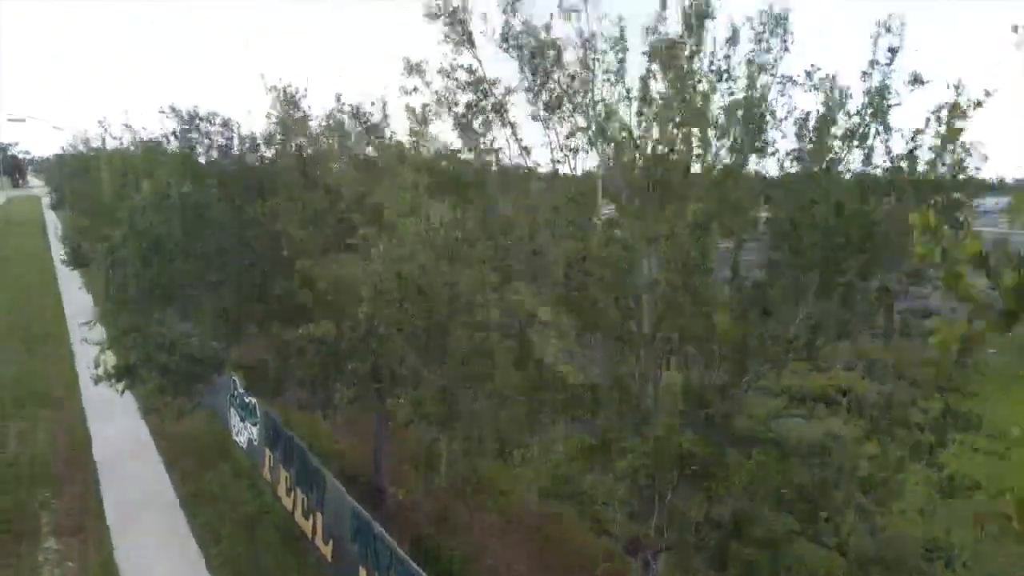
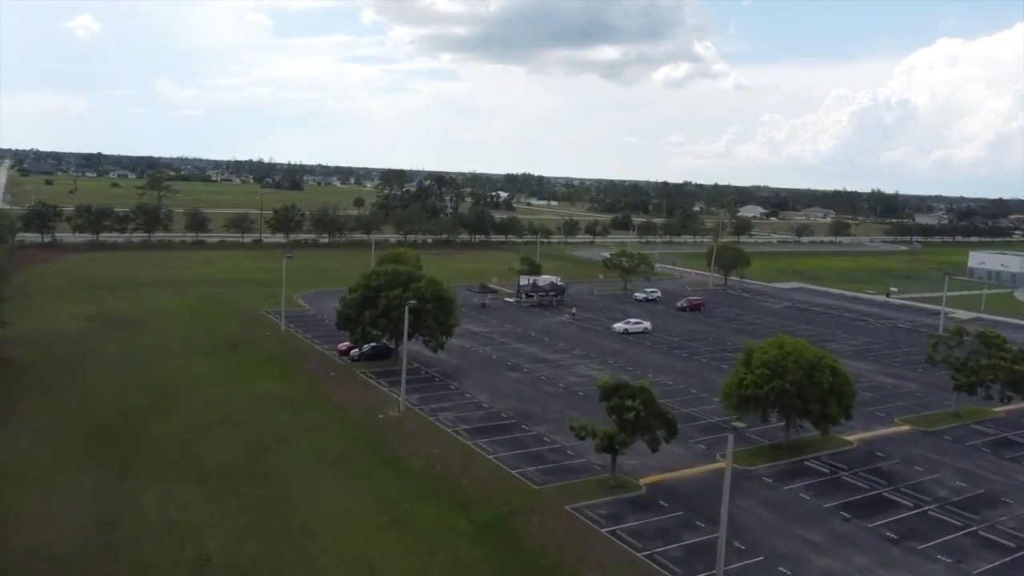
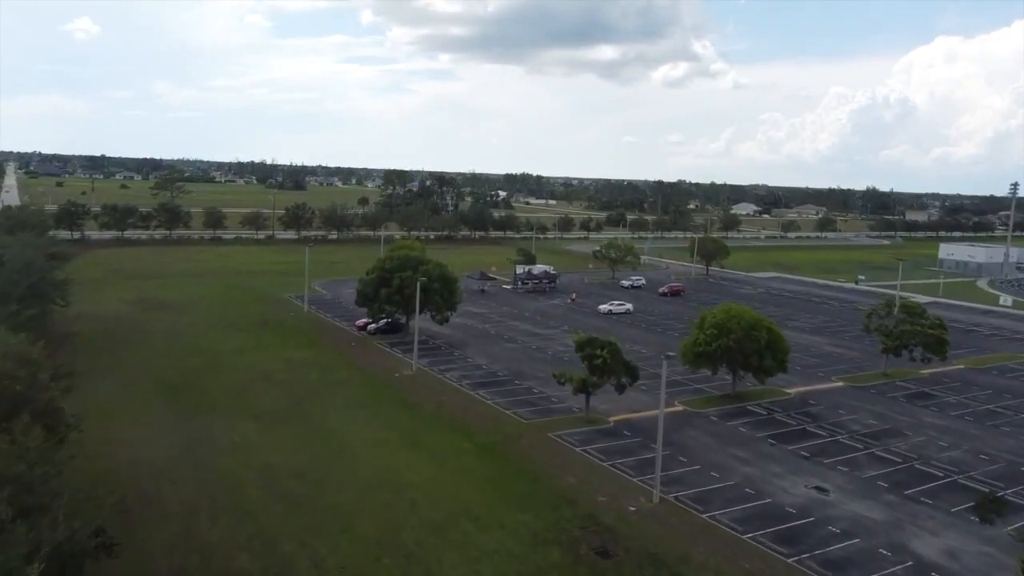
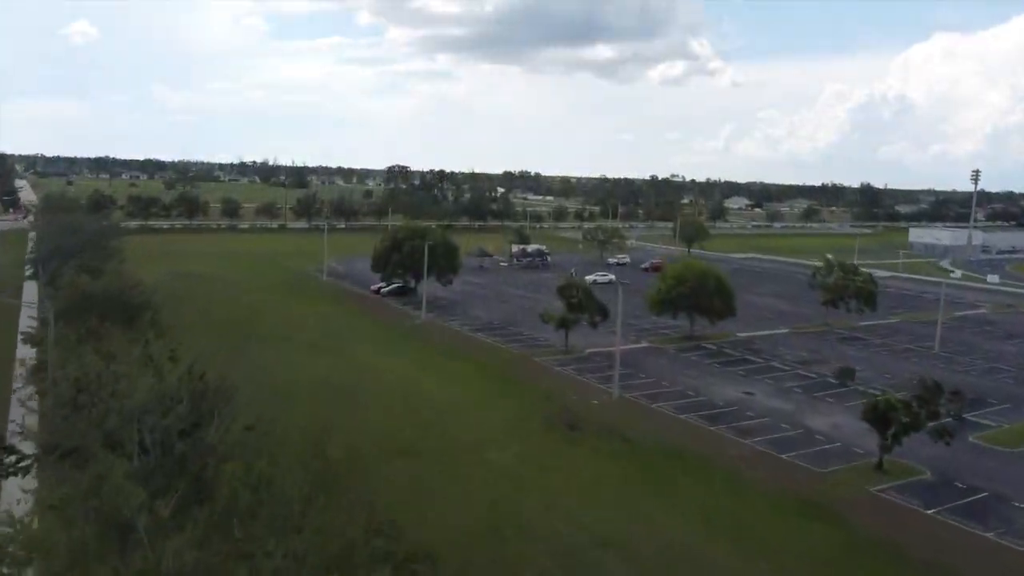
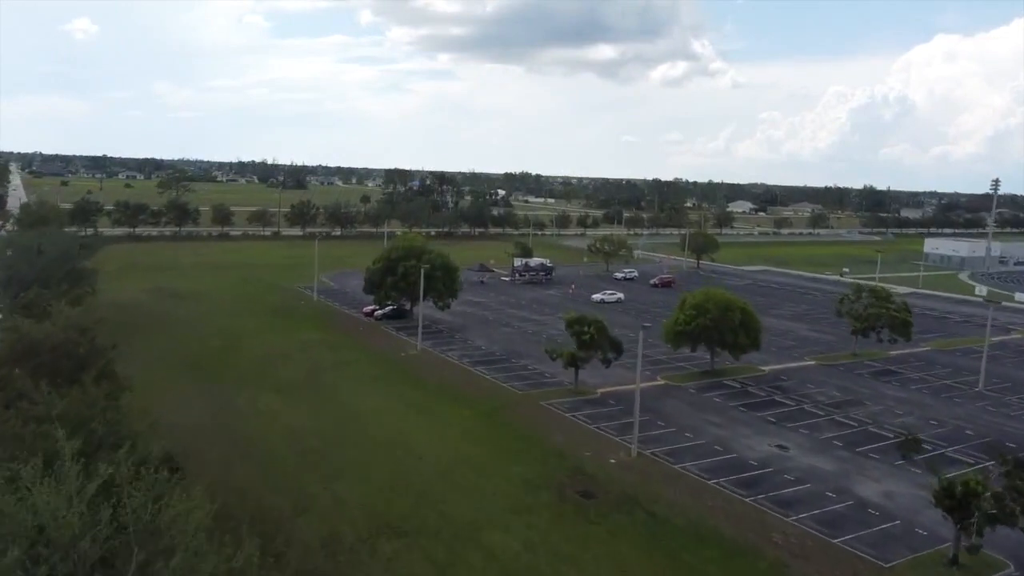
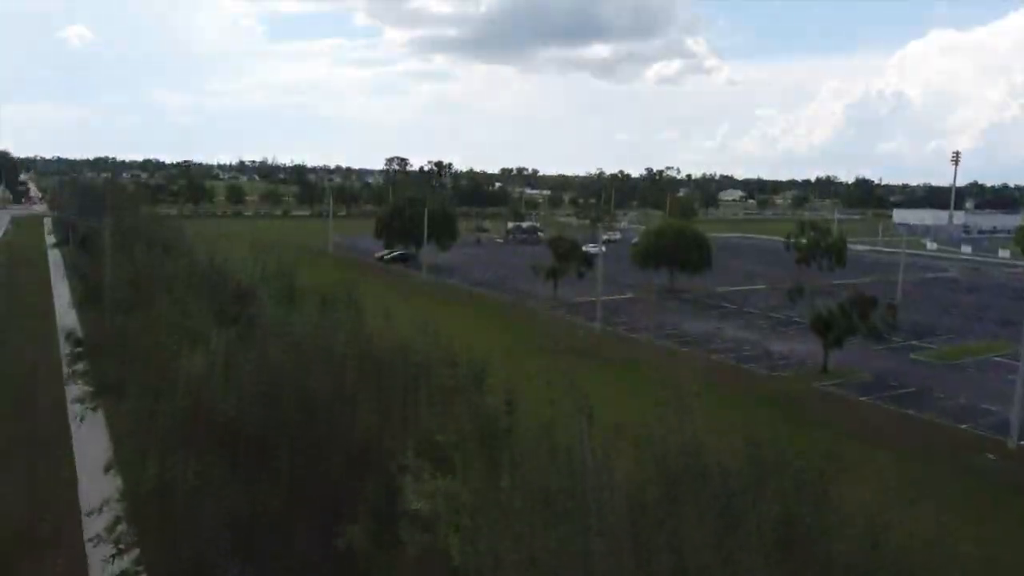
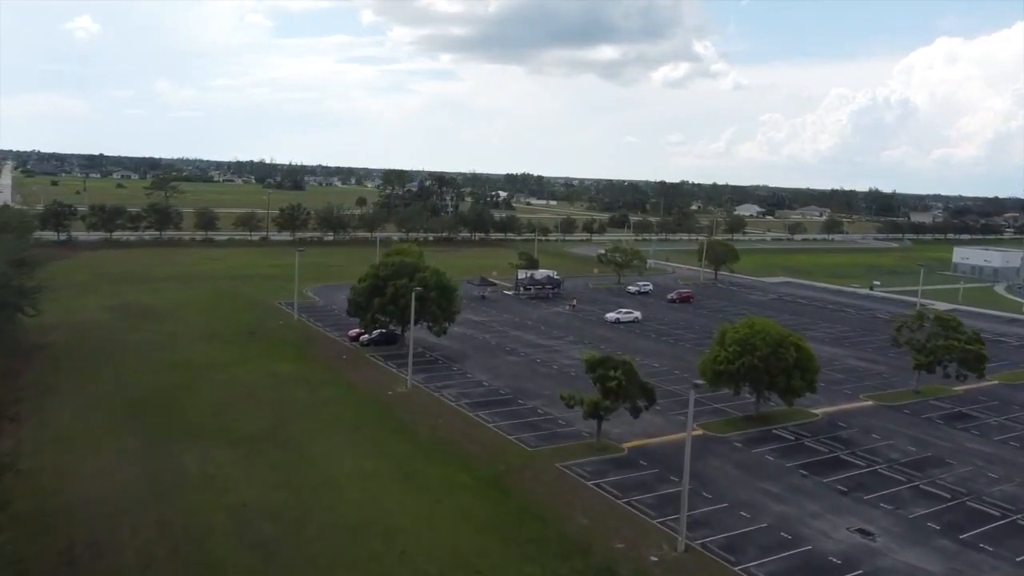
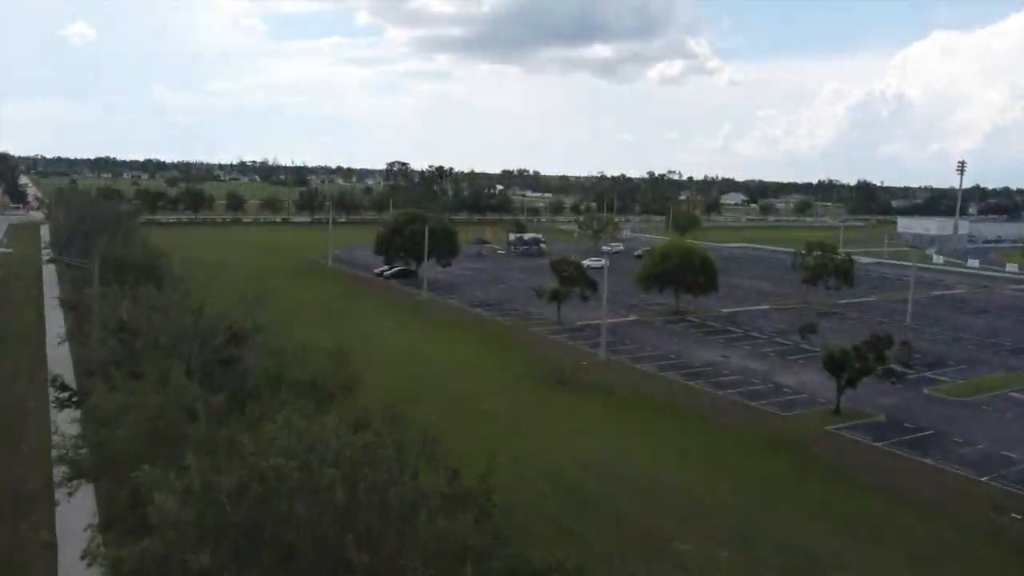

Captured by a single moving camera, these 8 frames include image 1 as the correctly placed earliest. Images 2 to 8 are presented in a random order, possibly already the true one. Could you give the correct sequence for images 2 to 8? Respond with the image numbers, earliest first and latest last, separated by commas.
6, 8, 4, 5, 3, 7, 2
